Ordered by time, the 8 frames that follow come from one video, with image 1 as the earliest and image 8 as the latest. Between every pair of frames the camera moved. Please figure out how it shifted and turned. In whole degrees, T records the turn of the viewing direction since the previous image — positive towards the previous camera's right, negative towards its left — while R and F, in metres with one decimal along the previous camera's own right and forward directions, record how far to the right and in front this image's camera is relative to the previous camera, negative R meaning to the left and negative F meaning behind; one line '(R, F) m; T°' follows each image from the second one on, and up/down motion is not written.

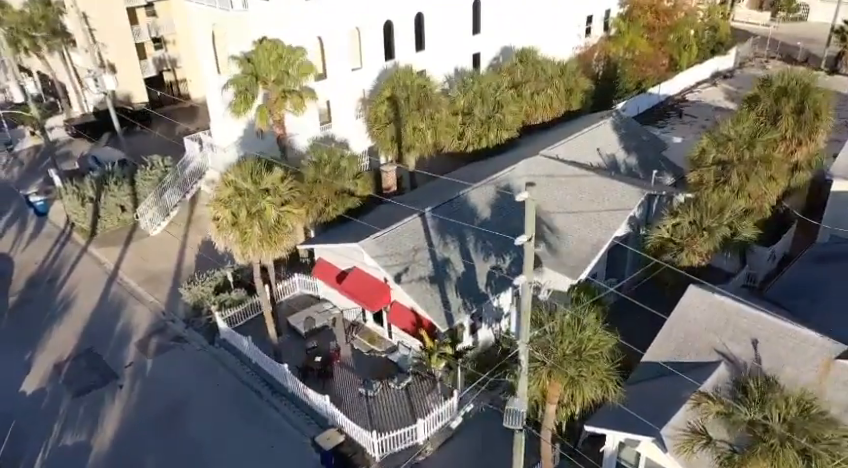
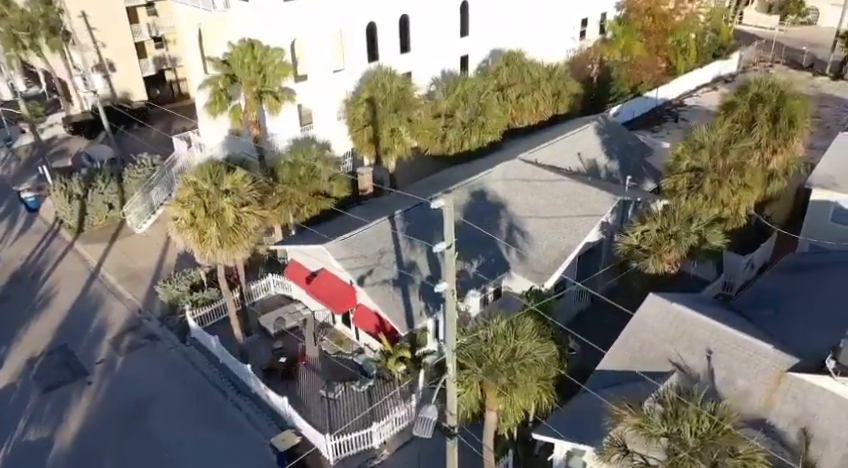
(+1.7, +0.1) m; -1°
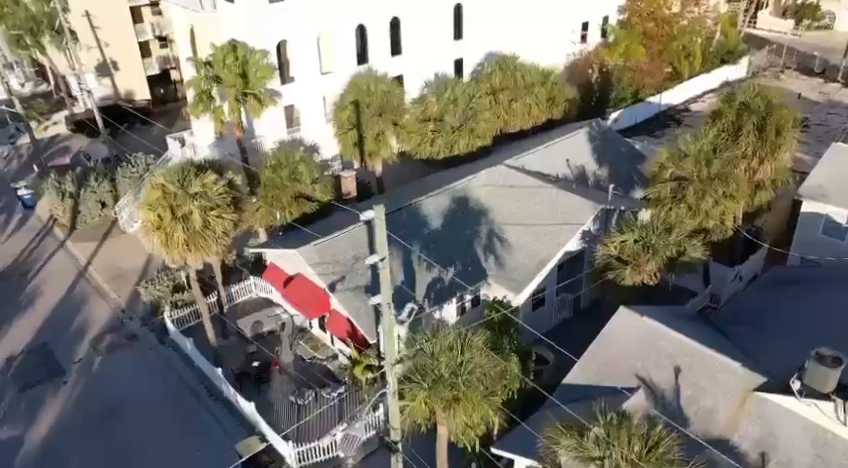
(+1.4, +0.3) m; -2°
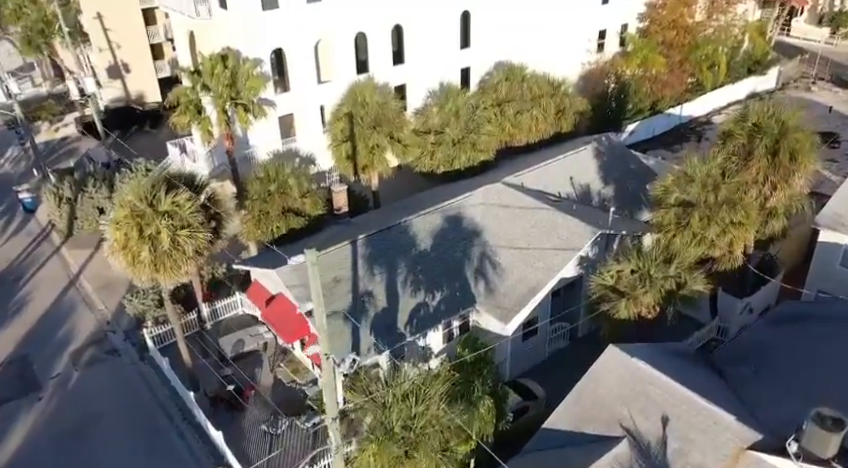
(+1.3, +1.1) m; -2°
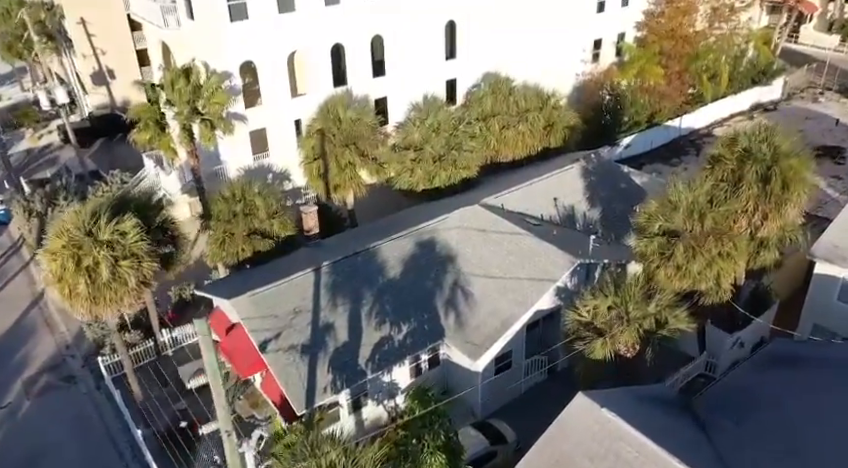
(+1.3, +1.3) m; -1°
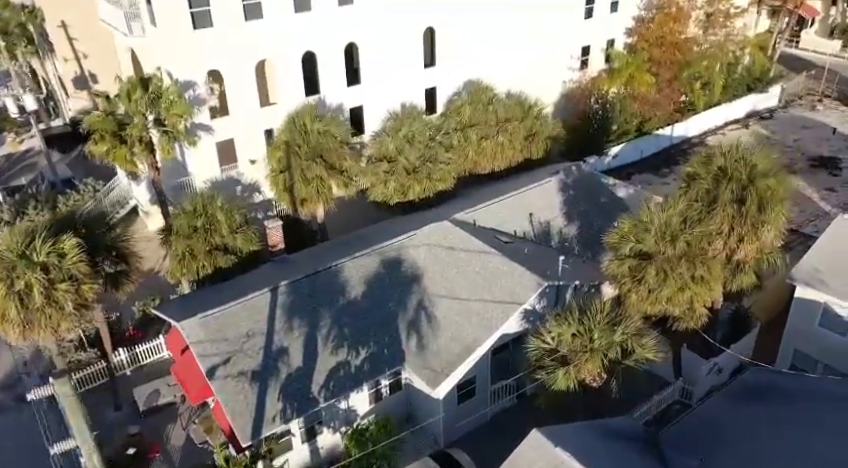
(+1.3, +0.9) m; -1°
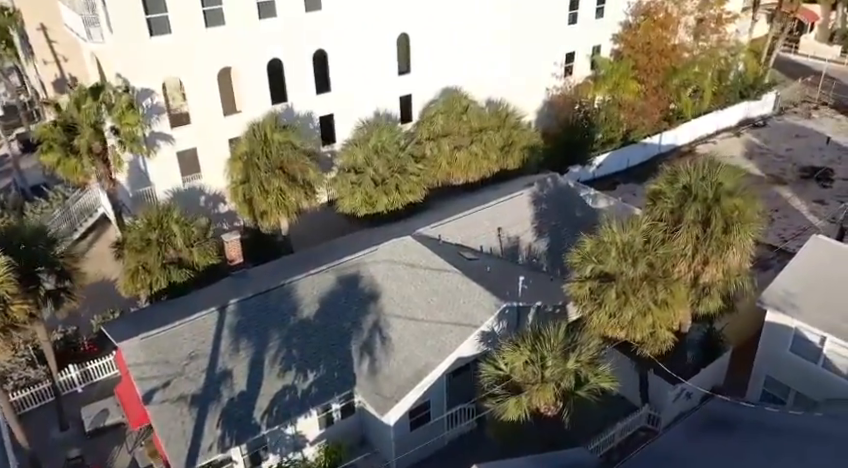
(+1.5, +0.8) m; -1°
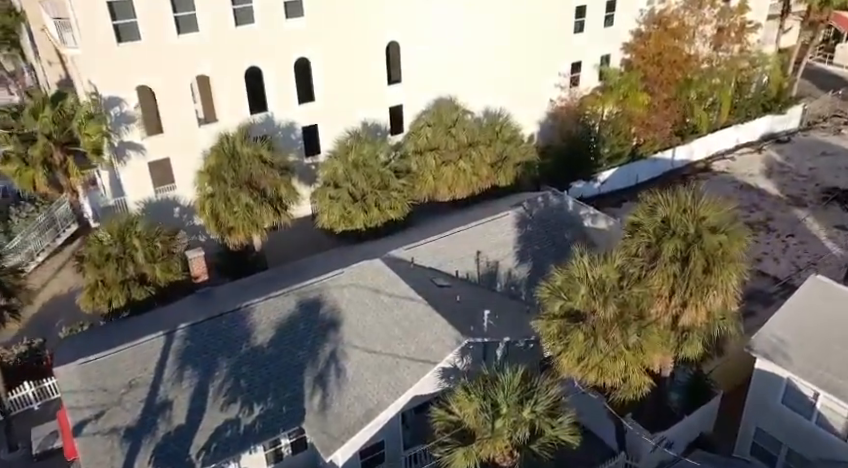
(+1.9, +1.3) m; -3°
